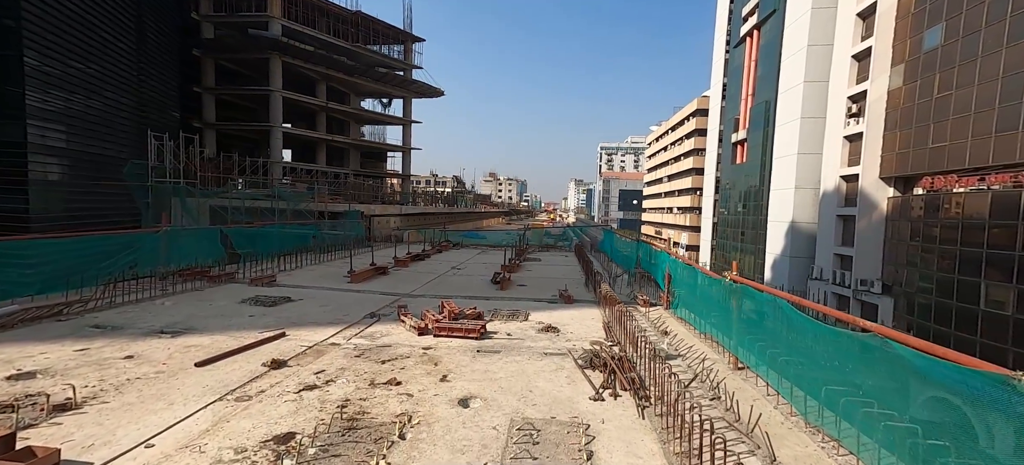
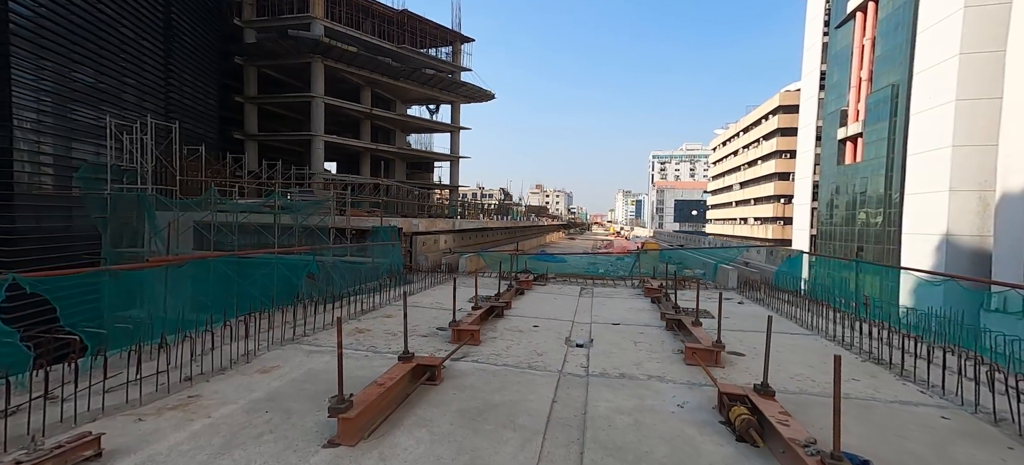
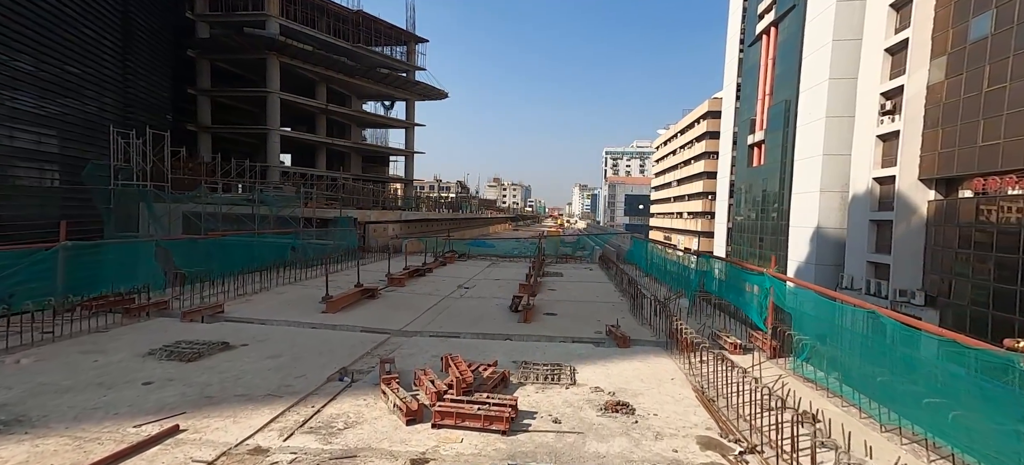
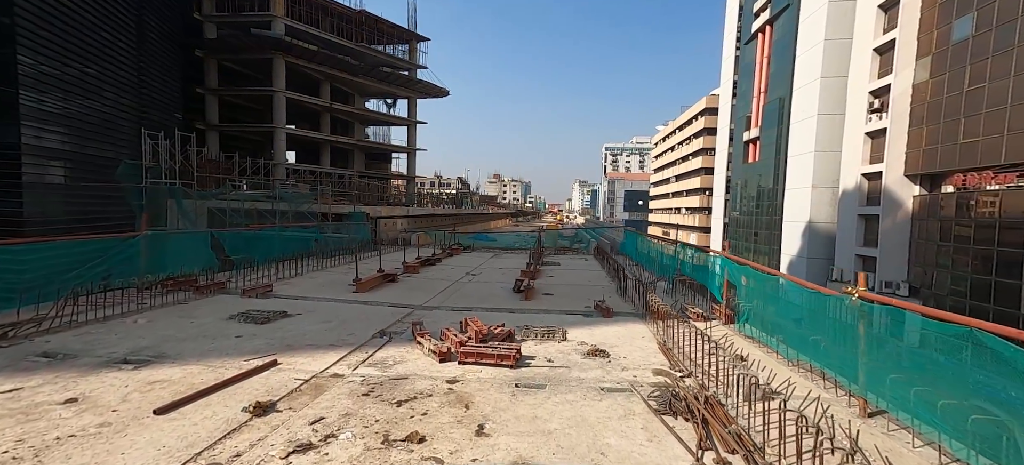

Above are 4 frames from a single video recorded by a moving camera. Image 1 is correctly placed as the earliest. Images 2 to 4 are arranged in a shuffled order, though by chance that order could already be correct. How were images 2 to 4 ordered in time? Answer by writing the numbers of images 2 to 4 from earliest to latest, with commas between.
4, 3, 2
